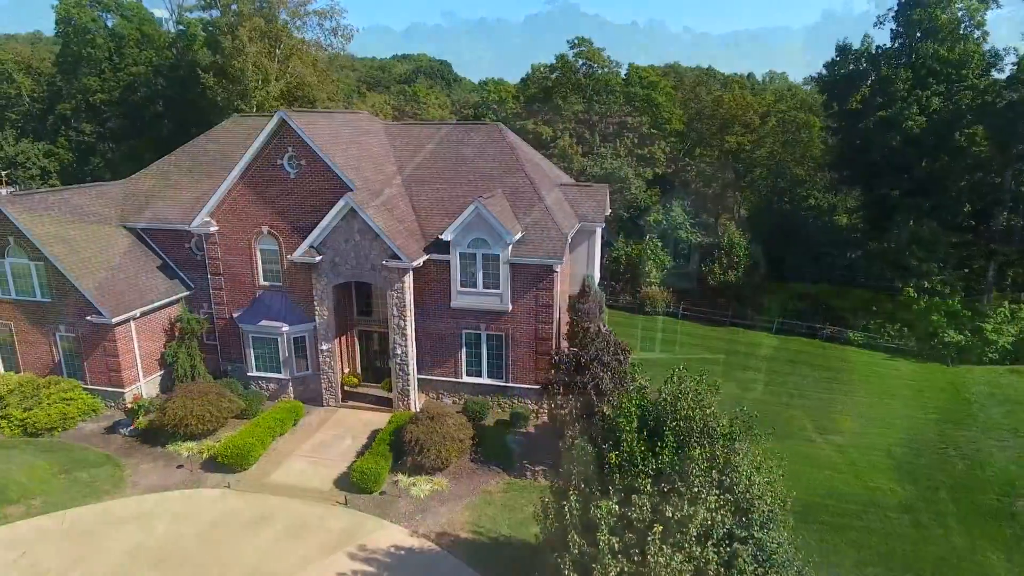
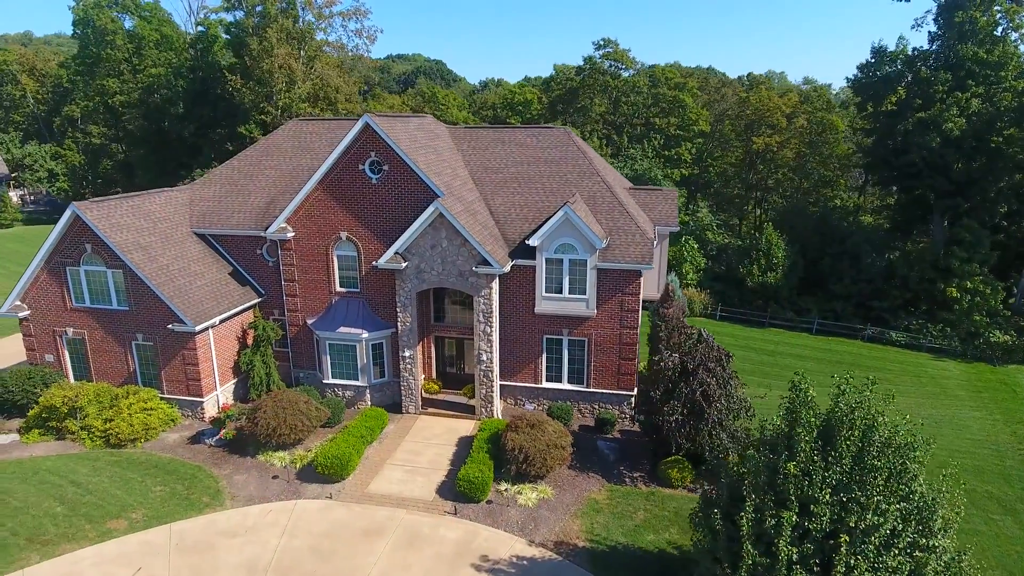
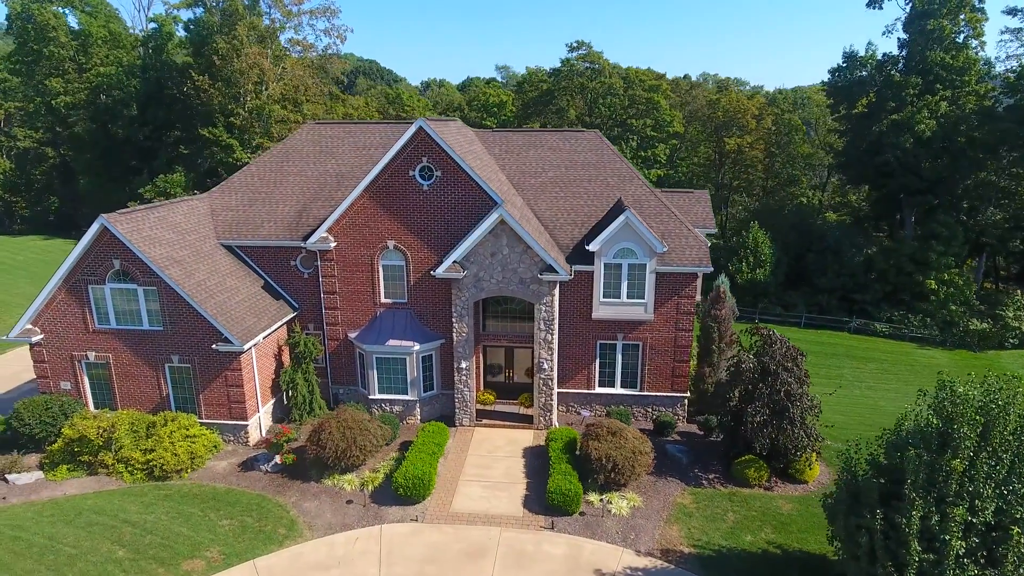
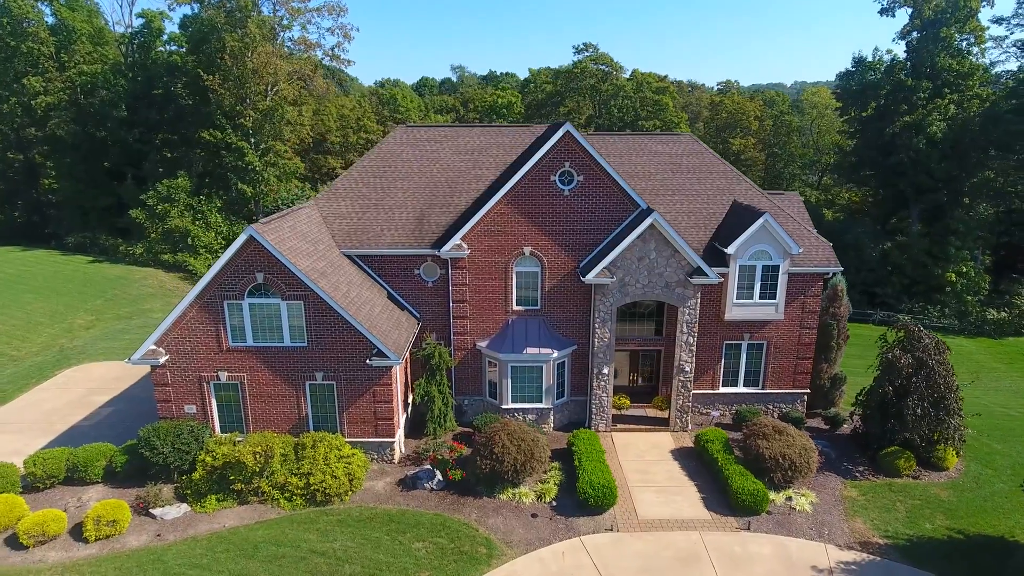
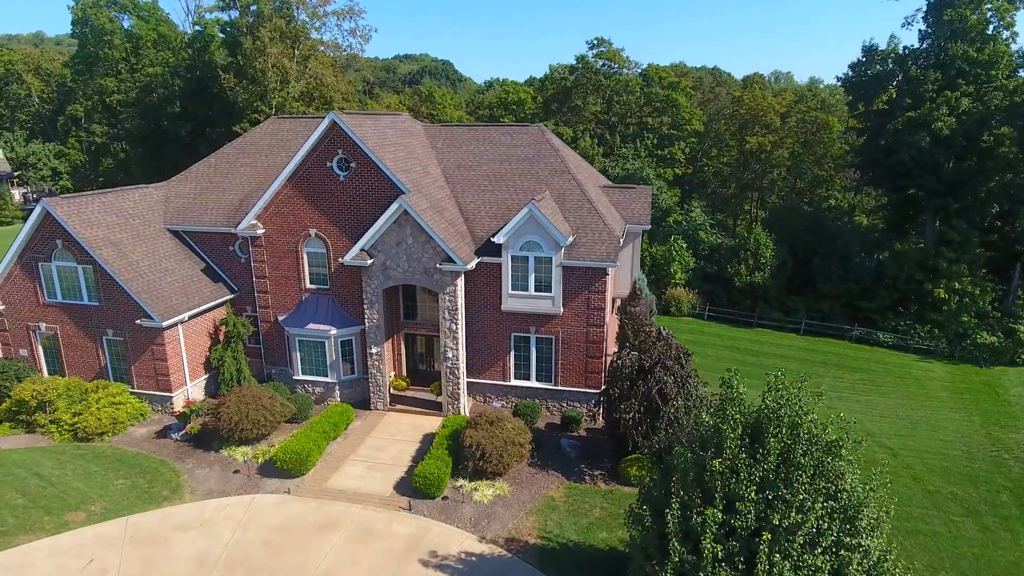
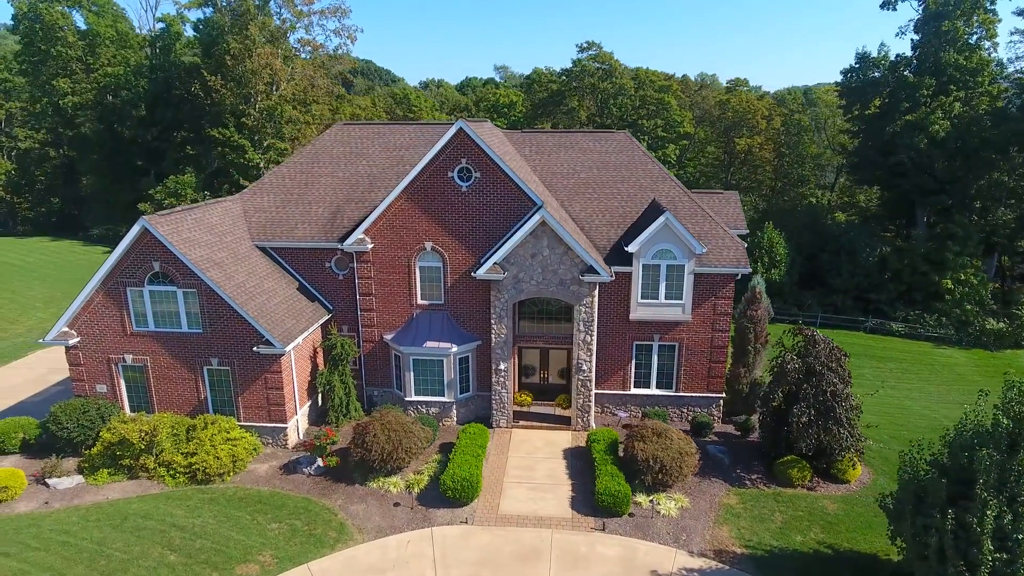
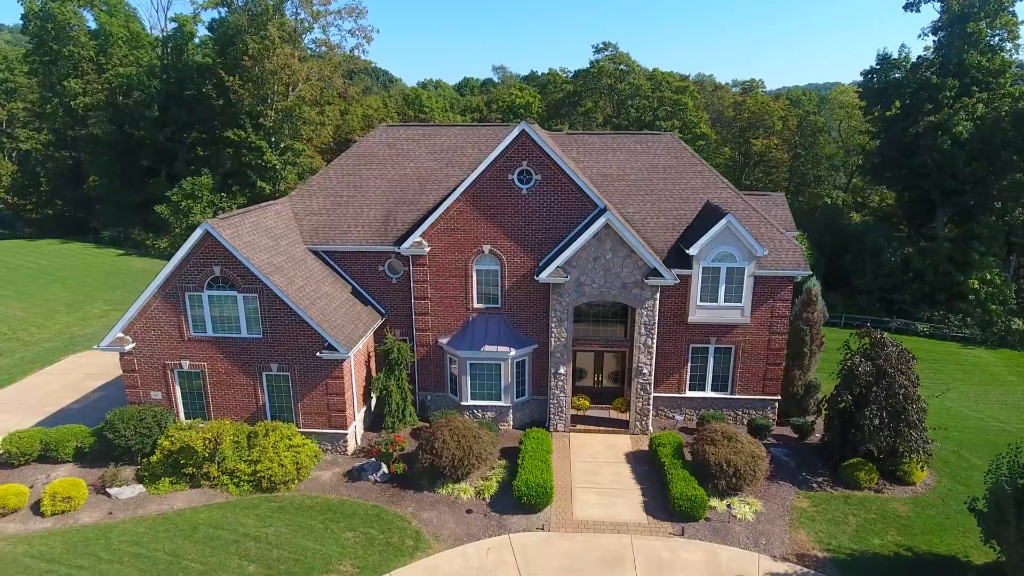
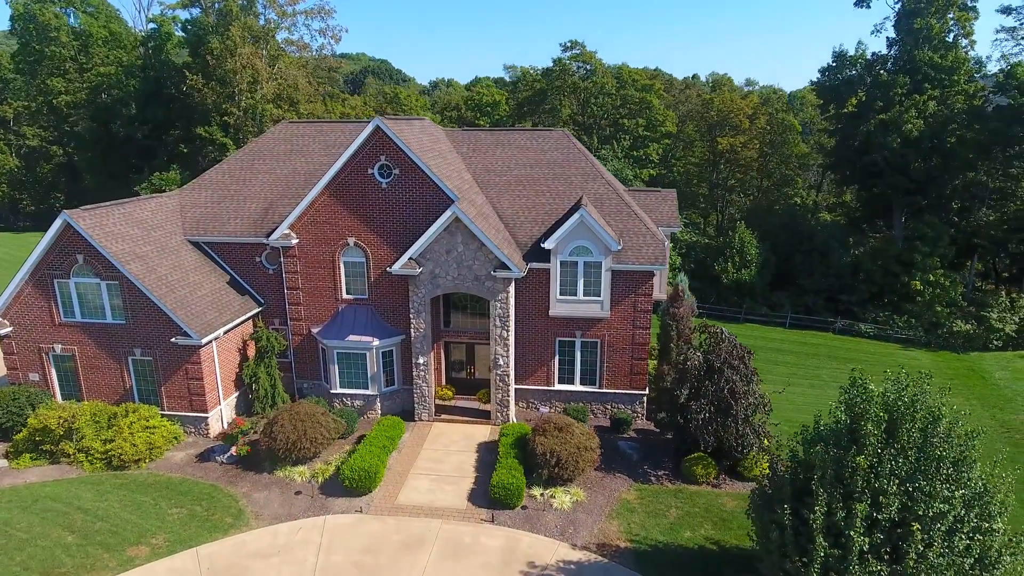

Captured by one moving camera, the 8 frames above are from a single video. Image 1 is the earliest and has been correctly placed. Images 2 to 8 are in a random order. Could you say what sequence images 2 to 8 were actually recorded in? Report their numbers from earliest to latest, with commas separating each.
5, 2, 8, 3, 6, 7, 4
